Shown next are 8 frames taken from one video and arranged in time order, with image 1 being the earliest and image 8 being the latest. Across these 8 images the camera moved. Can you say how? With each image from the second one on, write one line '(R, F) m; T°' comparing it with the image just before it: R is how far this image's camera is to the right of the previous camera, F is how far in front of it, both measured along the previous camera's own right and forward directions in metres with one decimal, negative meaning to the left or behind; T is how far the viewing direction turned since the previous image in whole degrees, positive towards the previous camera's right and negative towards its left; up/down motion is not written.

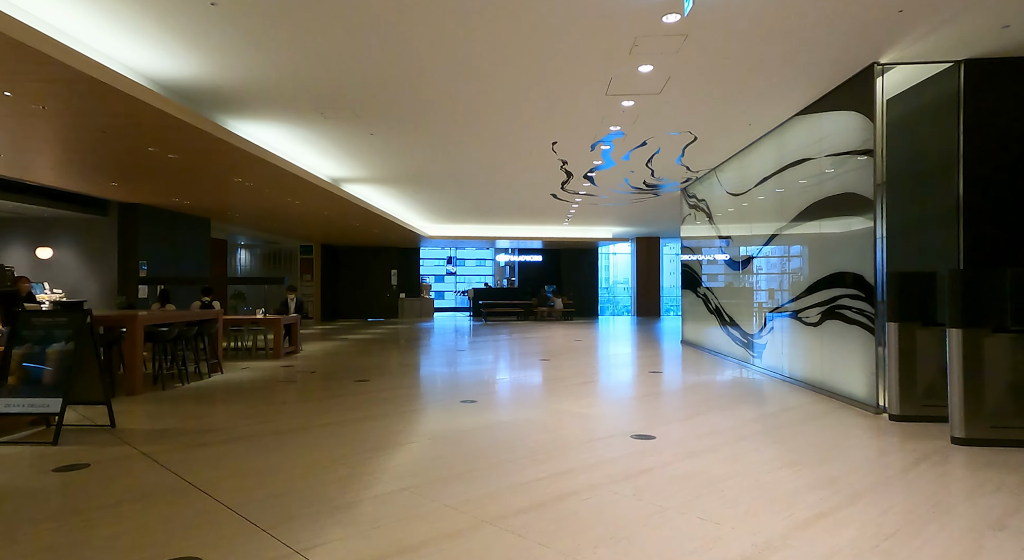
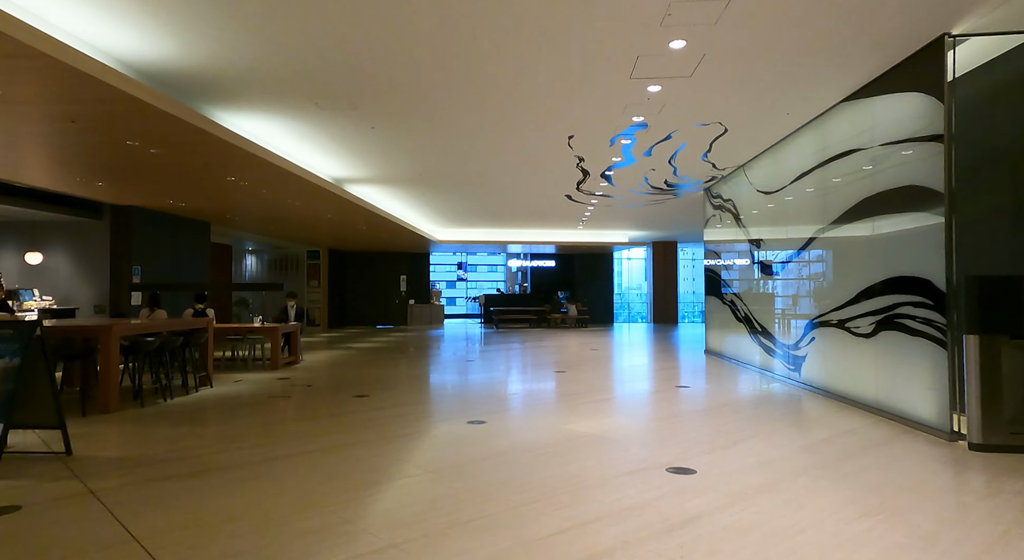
(0.0, +0.7) m; -1°
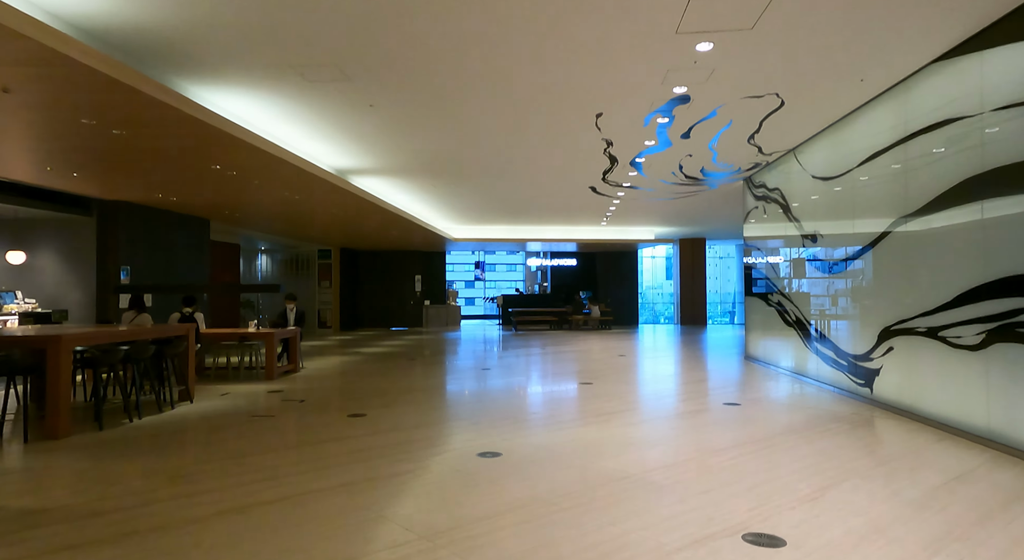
(0.0, +1.0) m; -2°
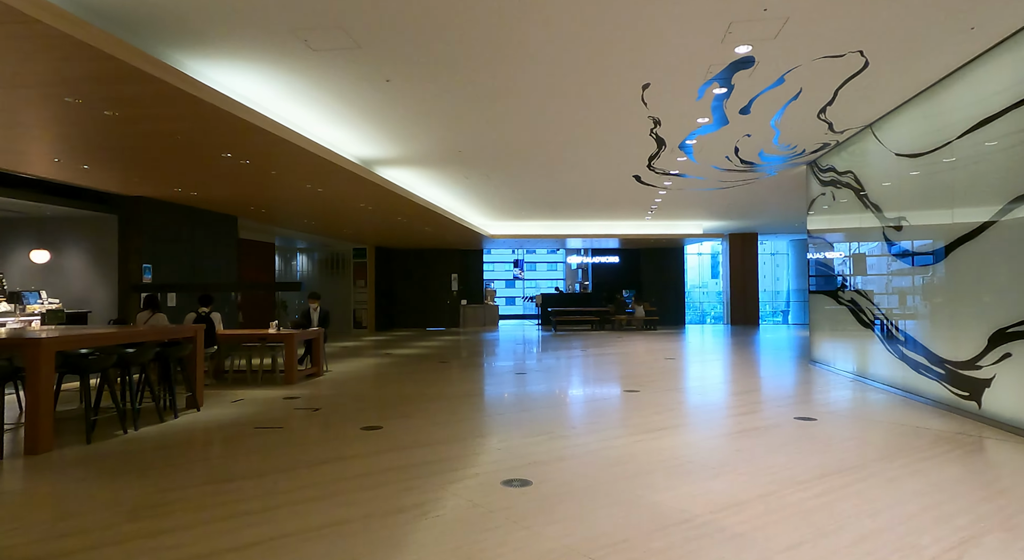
(+0.1, +0.8) m; -4°
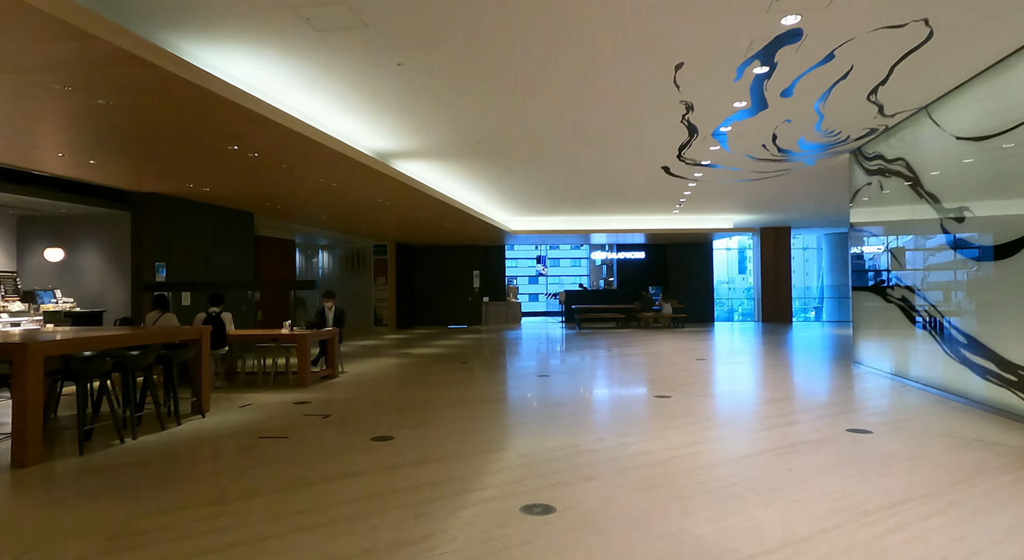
(0.0, +0.4) m; -2°
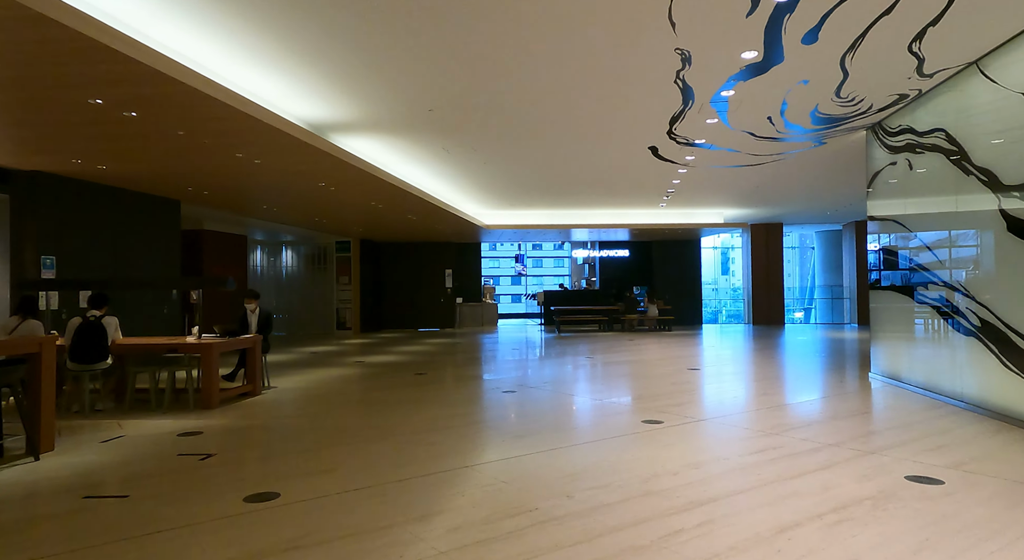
(+0.3, +1.4) m; +2°
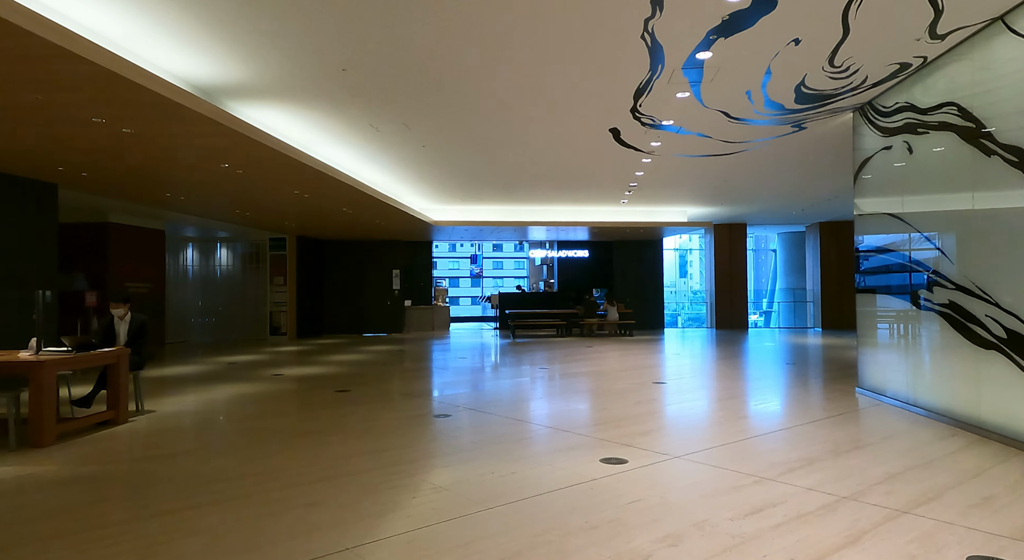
(+0.3, +1.2) m; +4°
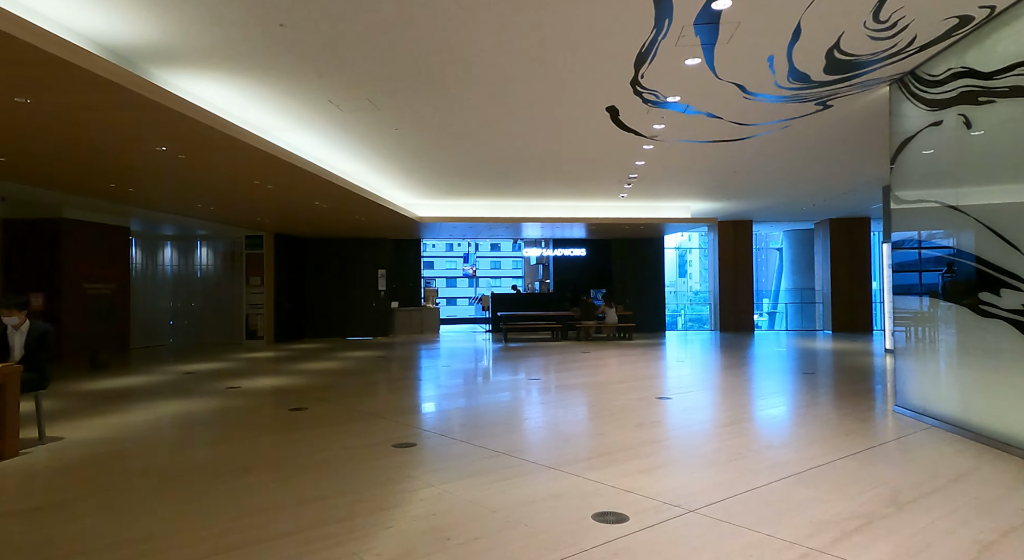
(+0.2, +1.0) m; 0°
